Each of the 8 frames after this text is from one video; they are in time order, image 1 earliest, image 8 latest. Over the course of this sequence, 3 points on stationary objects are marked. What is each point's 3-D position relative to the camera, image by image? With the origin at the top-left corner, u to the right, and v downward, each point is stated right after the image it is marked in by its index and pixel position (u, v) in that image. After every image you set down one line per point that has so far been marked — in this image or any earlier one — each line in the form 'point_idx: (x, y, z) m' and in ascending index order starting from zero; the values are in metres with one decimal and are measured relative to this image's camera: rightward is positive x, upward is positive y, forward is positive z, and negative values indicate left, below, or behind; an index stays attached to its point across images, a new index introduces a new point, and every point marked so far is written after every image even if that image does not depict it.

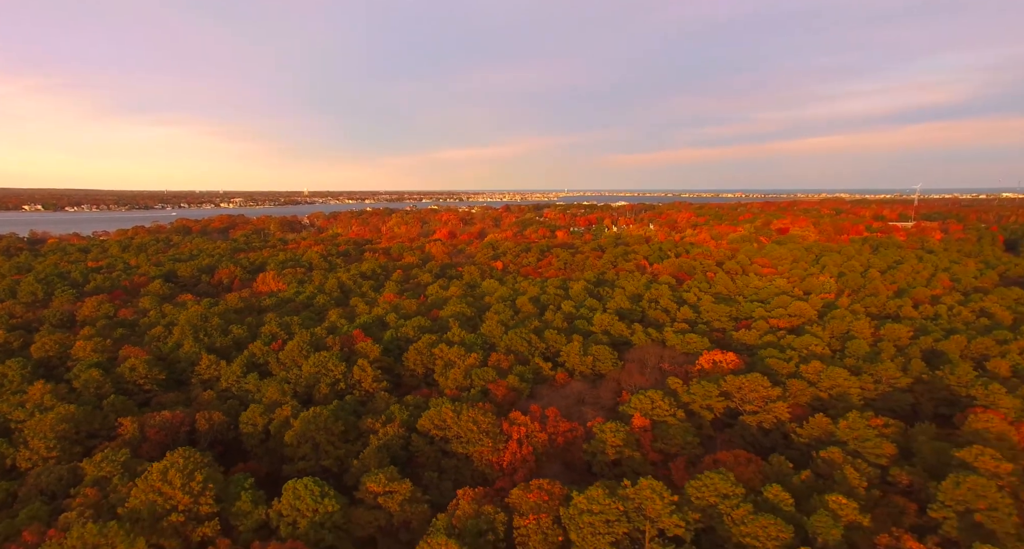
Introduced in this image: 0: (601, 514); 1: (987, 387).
0: (+1.9, -5.1, +10.5) m
1: (+19.1, -4.6, +19.5) m
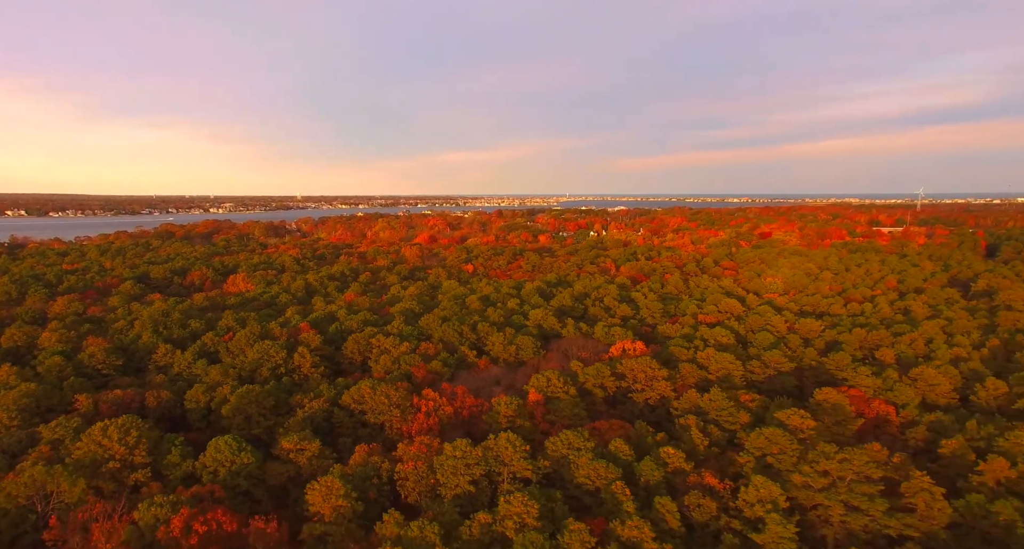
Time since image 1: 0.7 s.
0: (-1.3, -4.9, +12.9) m
1: (+15.8, -4.4, +22.2) m
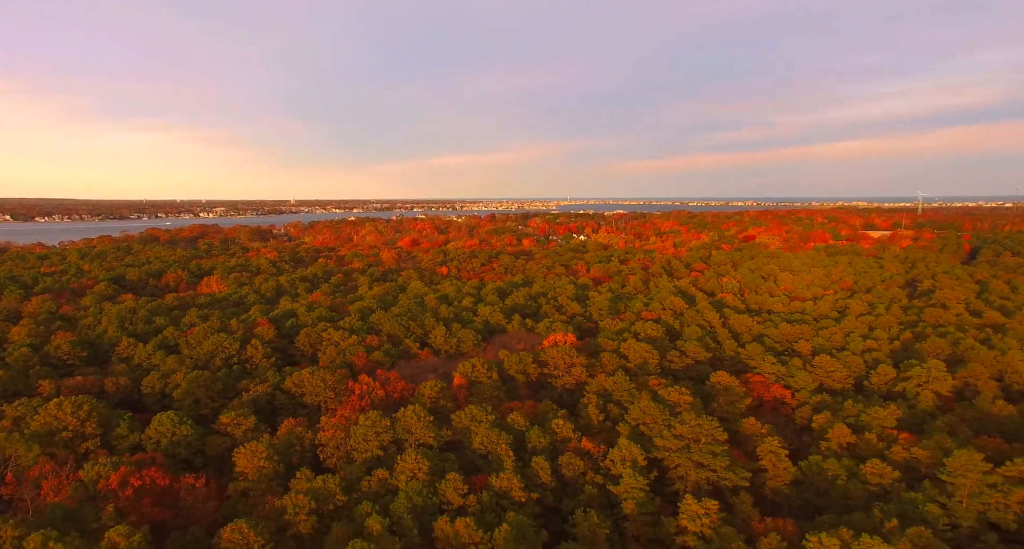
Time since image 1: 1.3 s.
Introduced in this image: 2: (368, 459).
0: (-4.2, -4.7, +15.0) m
1: (+12.7, -4.3, +24.6) m
2: (-4.2, -5.3, +14.4) m
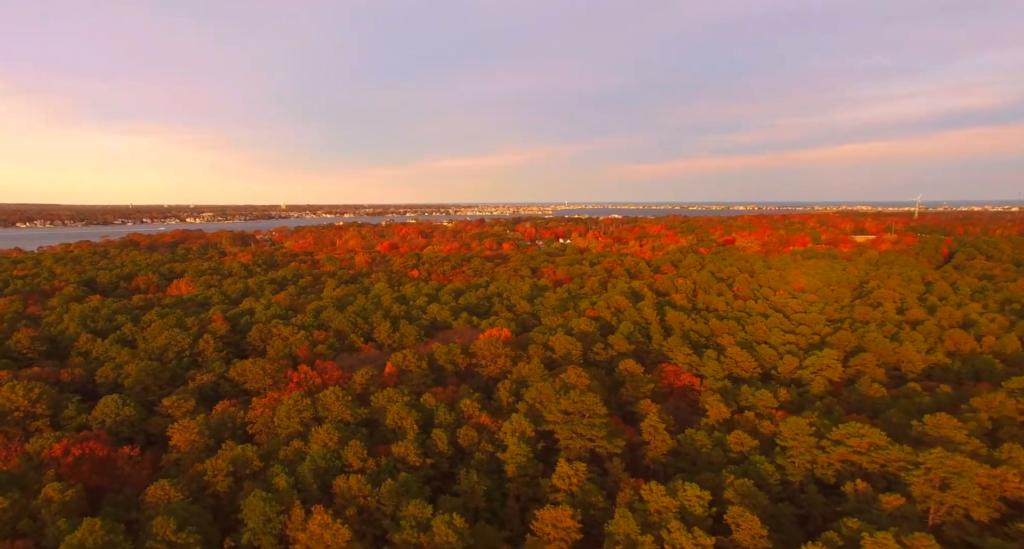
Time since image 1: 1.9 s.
0: (-7.4, -4.6, +16.9) m
1: (+9.3, -4.2, +26.9) m
2: (-7.4, -5.2, +16.3) m
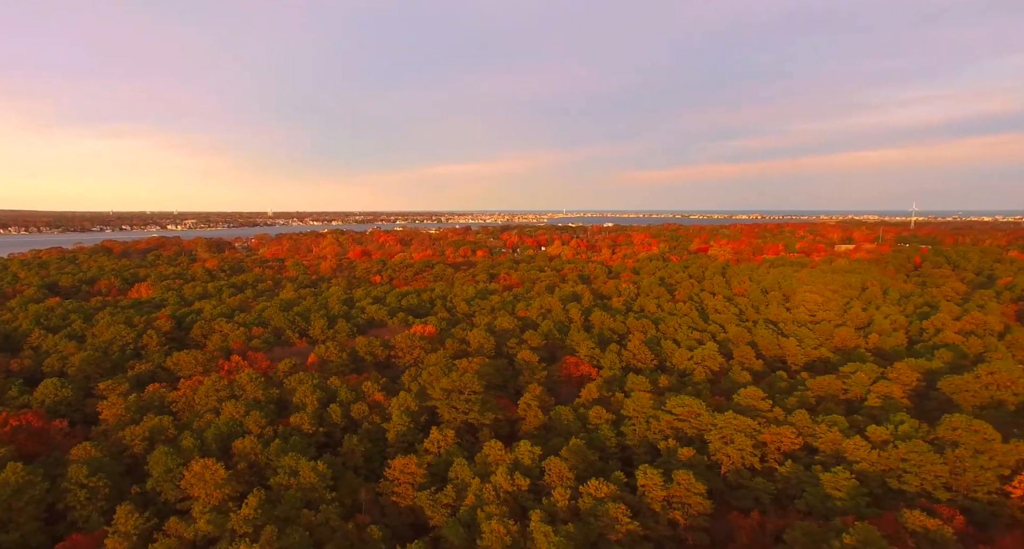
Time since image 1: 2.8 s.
0: (-11.8, -4.5, +19.6) m
1: (+4.5, -4.3, +30.1) m
2: (-11.8, -5.1, +19.0) m
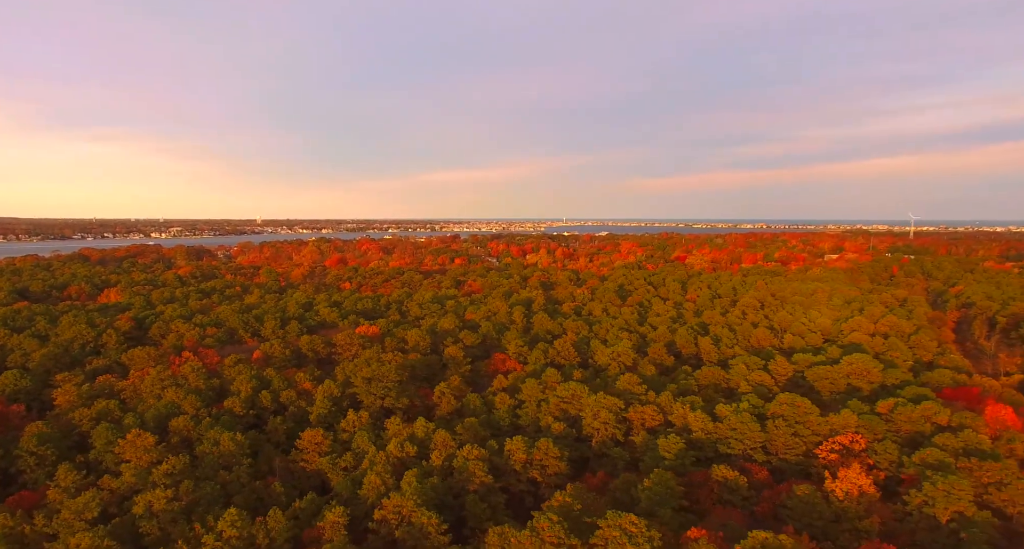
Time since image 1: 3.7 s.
0: (-15.8, -4.6, +22.2) m
1: (+0.3, -4.6, +33.0) m
2: (-15.7, -5.2, +21.5) m
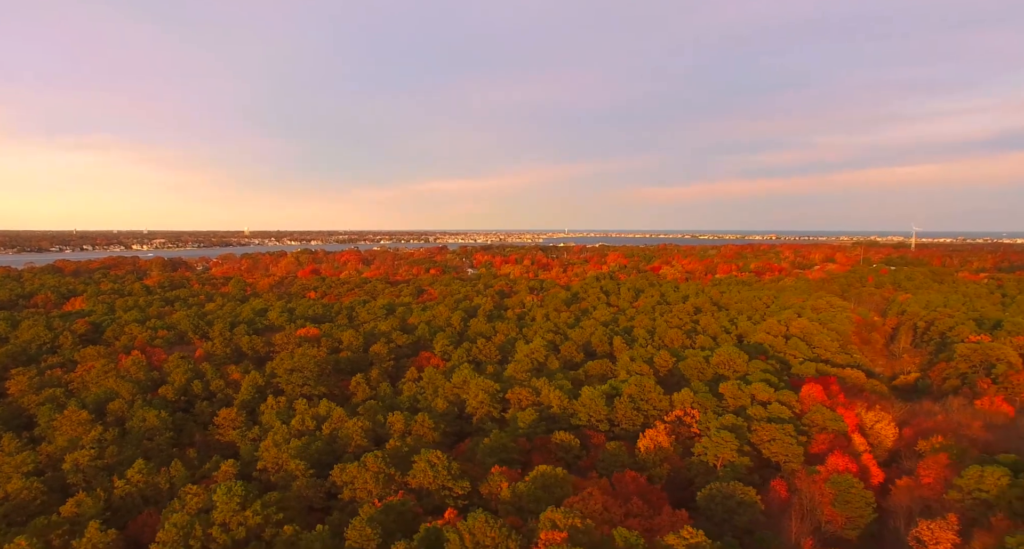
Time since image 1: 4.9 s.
0: (-20.9, -4.9, +25.2) m
1: (-5.0, -5.1, +36.5) m
2: (-20.8, -5.5, +24.6) m
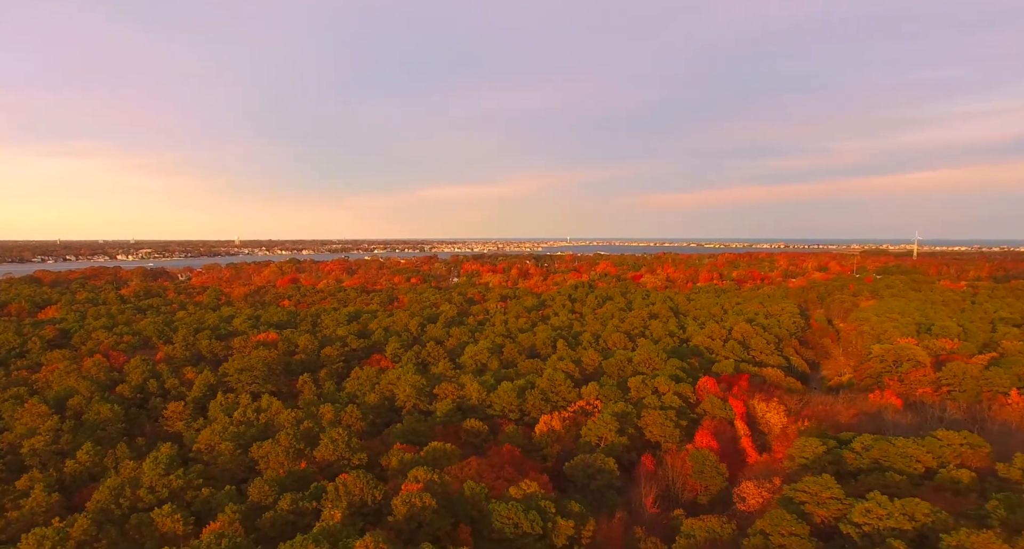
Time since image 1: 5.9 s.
0: (-24.7, -5.3, +27.4) m
1: (-9.1, -5.7, +39.0) m
2: (-24.6, -5.9, +26.7) m
